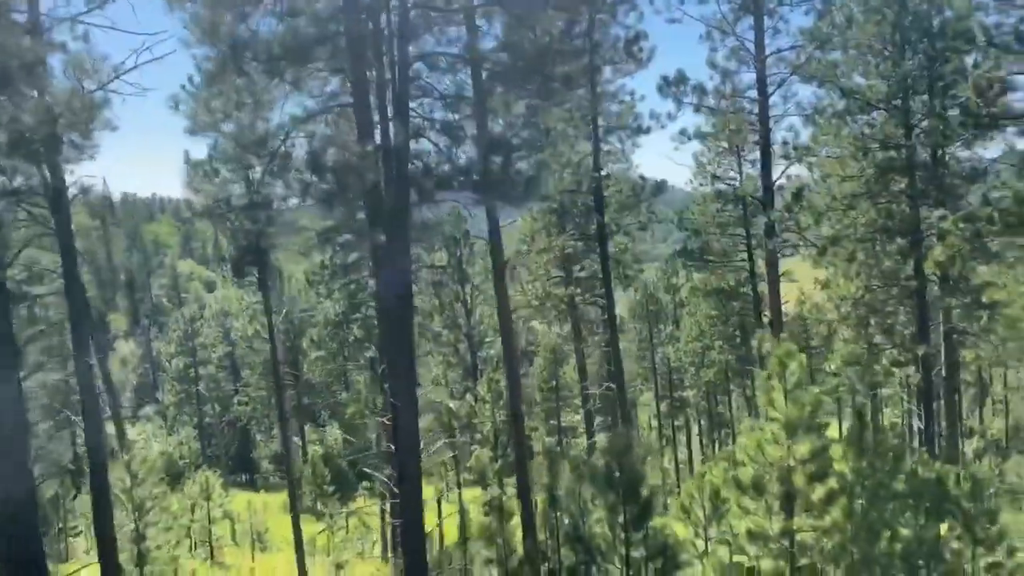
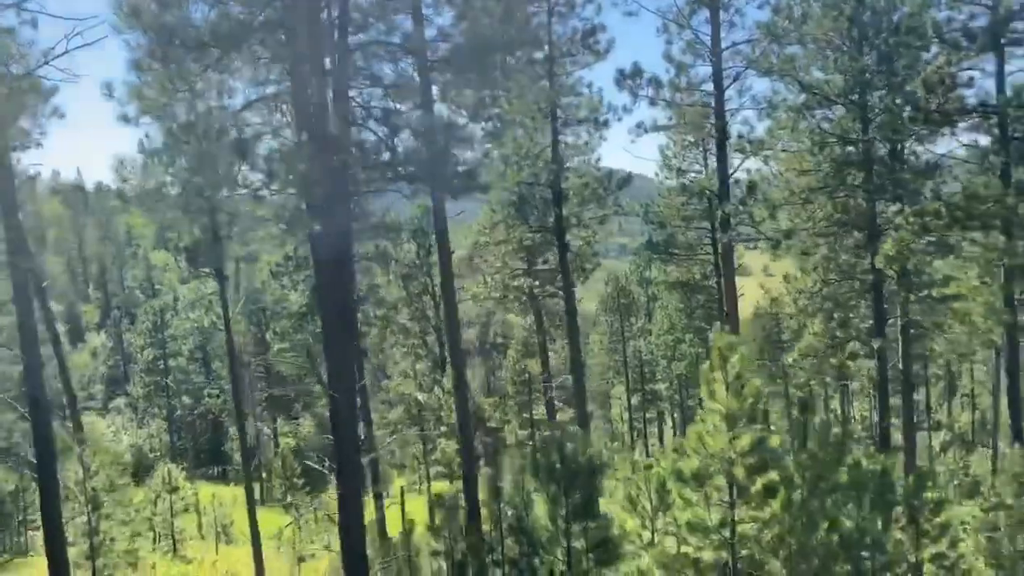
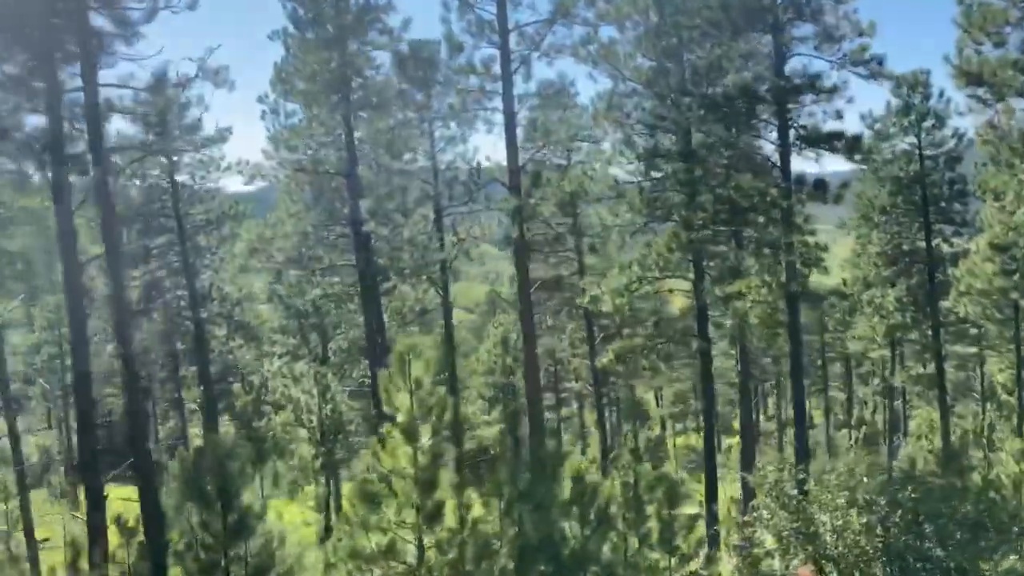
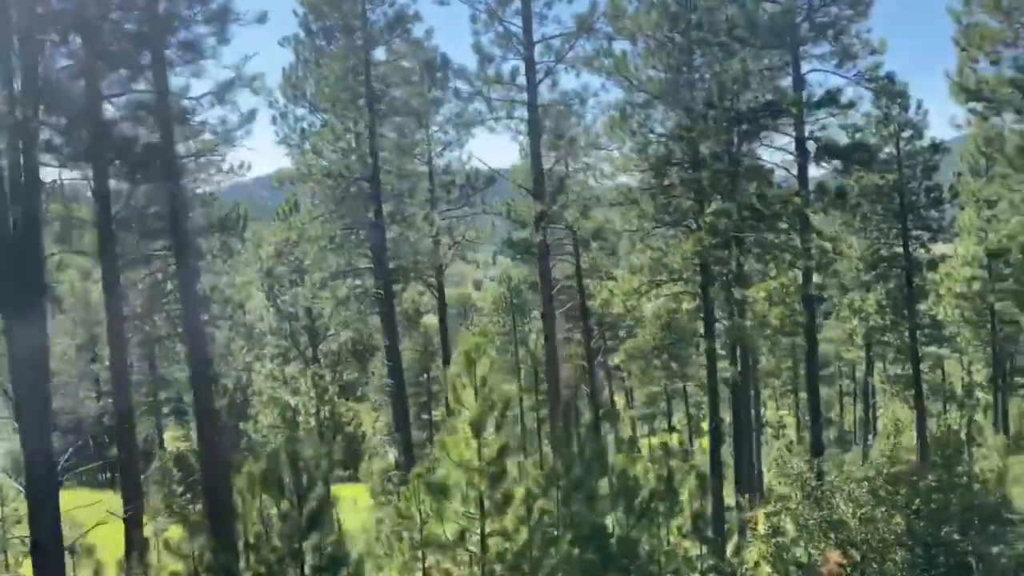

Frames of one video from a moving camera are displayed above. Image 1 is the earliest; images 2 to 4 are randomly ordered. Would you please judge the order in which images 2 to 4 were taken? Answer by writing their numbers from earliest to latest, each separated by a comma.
2, 4, 3
